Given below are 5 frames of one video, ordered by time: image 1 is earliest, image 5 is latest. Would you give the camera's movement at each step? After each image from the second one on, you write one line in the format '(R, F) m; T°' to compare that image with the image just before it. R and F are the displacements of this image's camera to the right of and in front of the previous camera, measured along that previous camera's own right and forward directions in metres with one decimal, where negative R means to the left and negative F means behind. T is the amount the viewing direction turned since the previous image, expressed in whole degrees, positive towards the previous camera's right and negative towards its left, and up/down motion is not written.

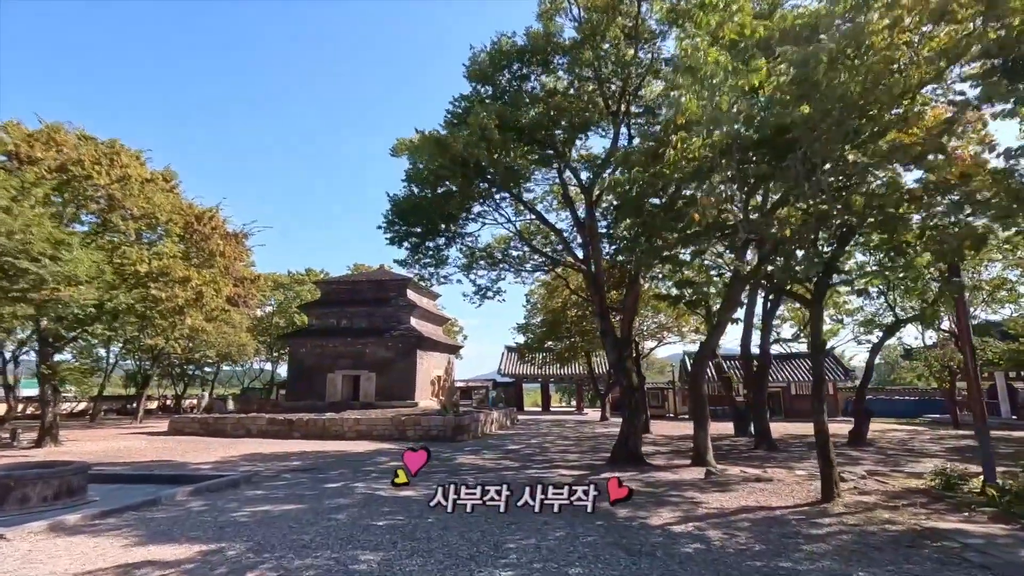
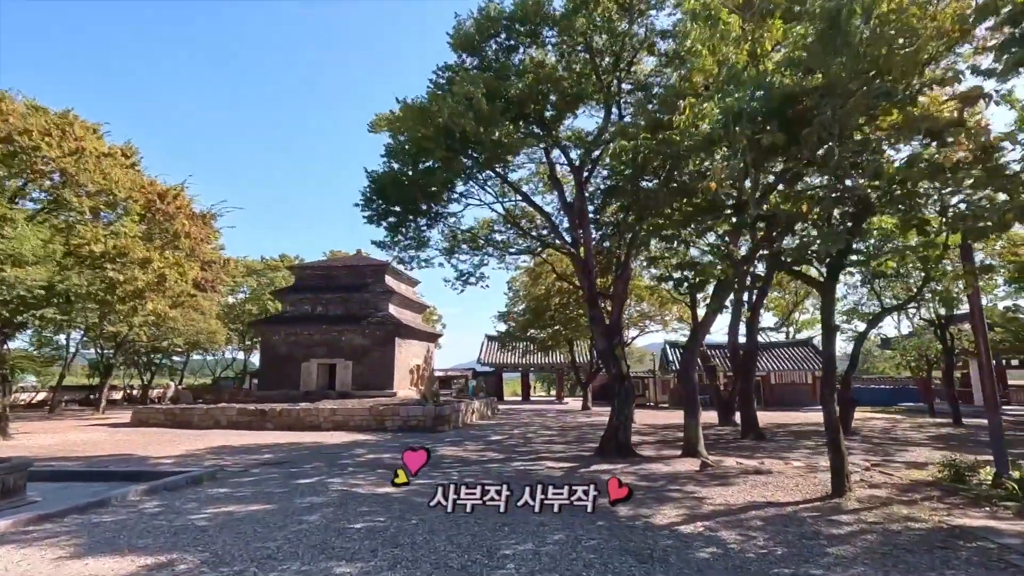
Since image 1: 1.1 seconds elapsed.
(-0.2, +0.6) m; +2°
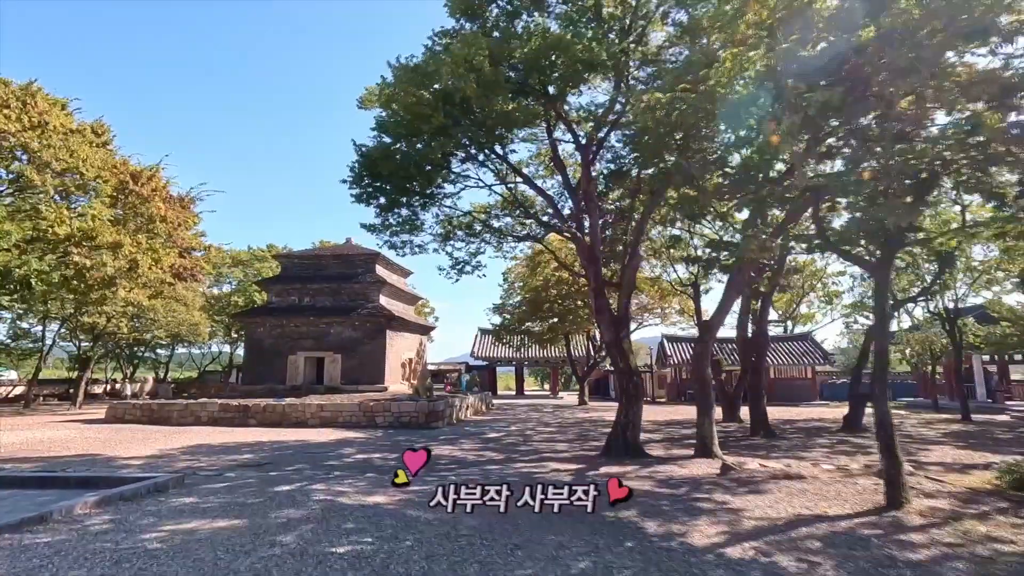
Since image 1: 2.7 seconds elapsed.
(-0.2, +0.9) m; +1°
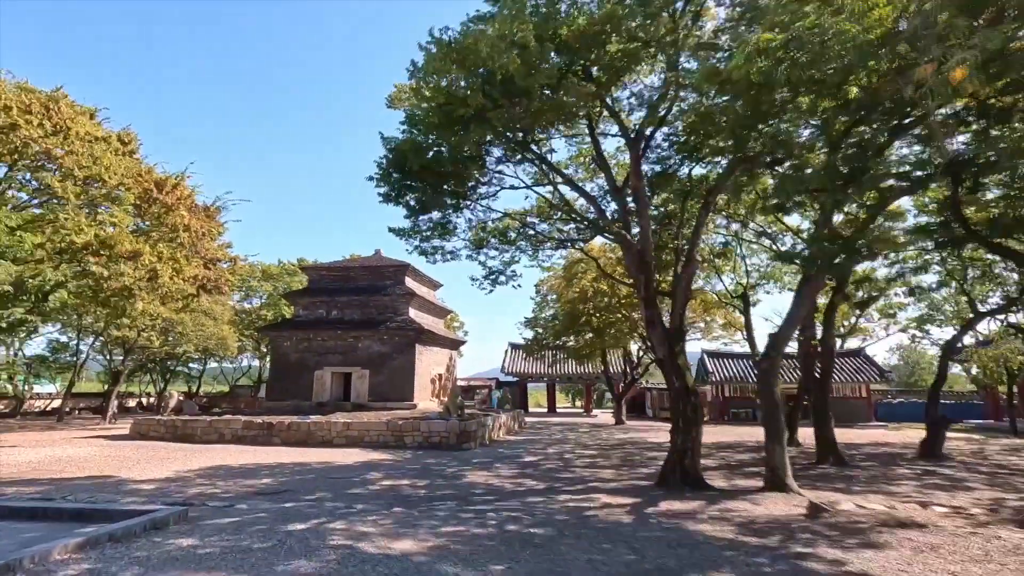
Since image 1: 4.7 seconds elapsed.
(-0.3, +1.1) m; -3°
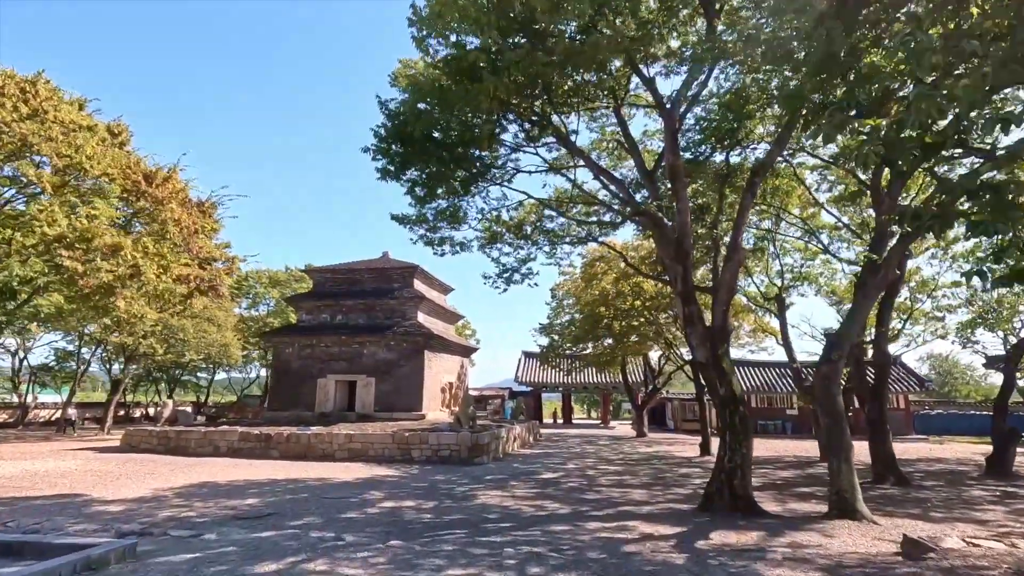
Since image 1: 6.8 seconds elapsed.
(-0.1, +1.3) m; -1°
